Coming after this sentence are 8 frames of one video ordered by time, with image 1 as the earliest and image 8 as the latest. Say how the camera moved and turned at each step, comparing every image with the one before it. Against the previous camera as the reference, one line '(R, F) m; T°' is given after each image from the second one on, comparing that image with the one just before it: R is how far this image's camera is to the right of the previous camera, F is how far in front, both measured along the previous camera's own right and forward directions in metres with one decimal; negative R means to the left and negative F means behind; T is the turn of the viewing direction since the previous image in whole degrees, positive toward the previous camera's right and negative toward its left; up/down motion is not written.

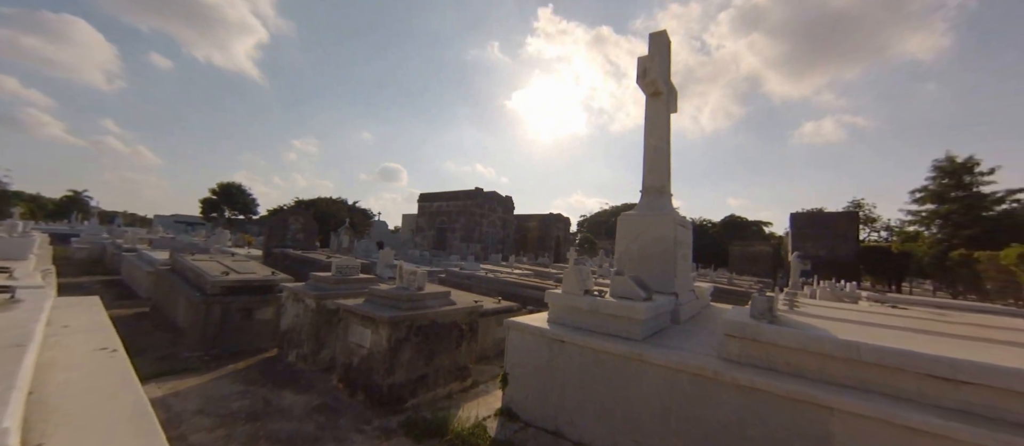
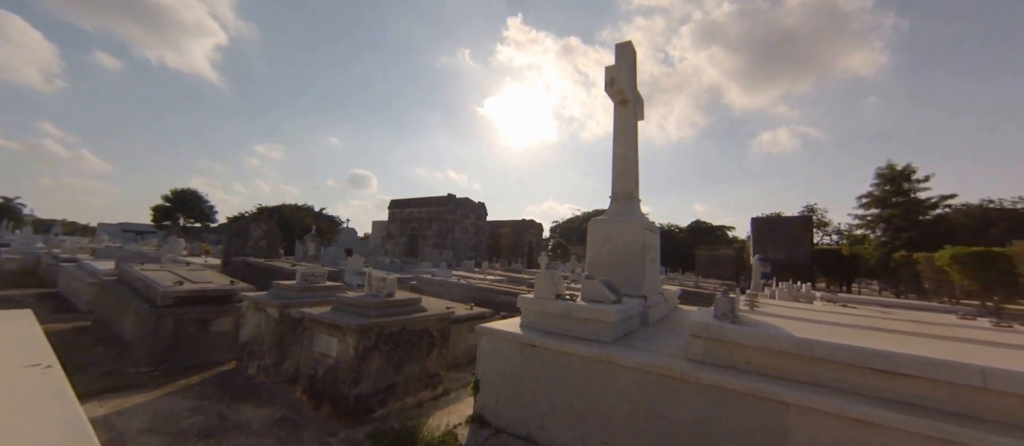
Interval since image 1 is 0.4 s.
(0.0, 0.0) m; +4°
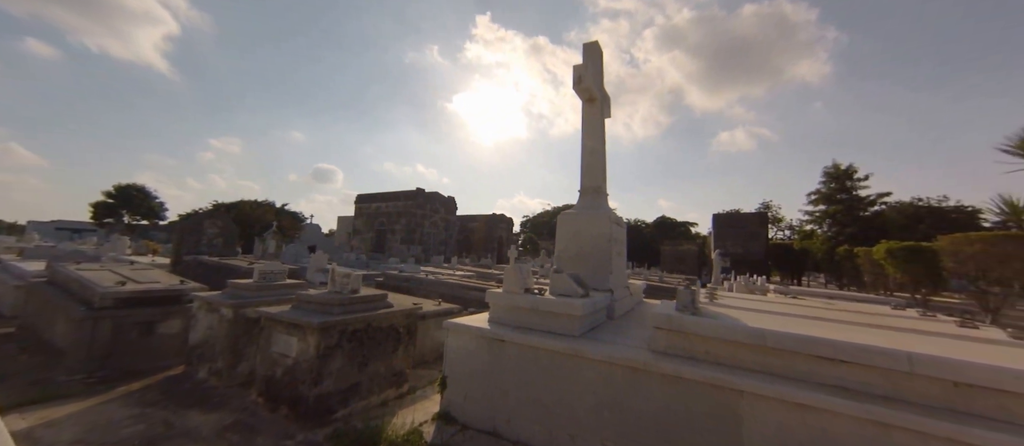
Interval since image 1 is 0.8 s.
(+0.1, 0.0) m; +4°
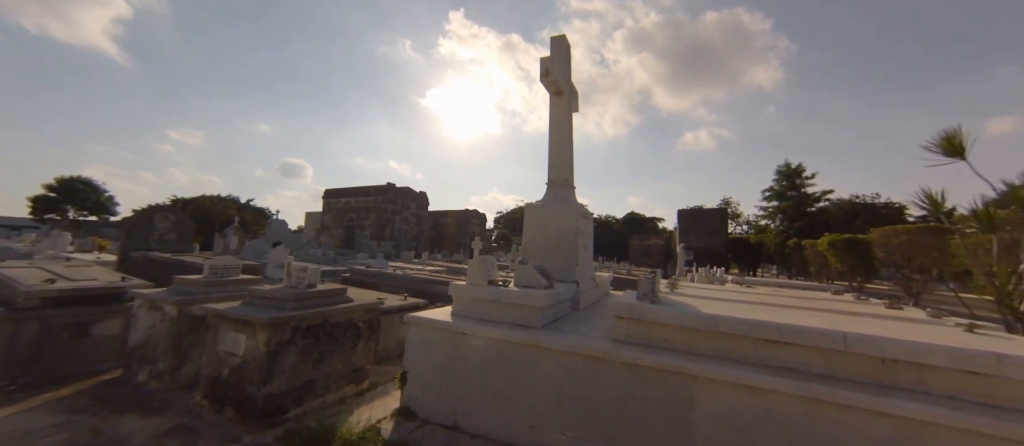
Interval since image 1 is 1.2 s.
(+0.1, 0.0) m; +4°
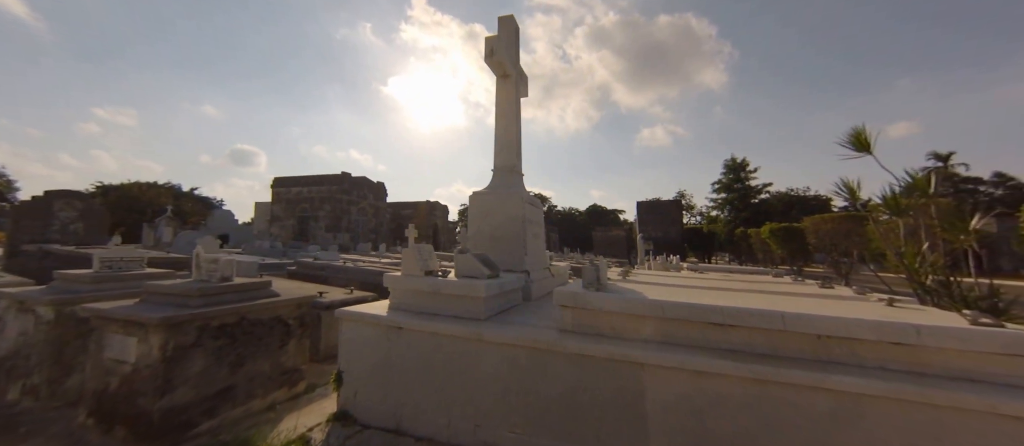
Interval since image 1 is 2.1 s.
(+0.2, +0.2) m; +5°
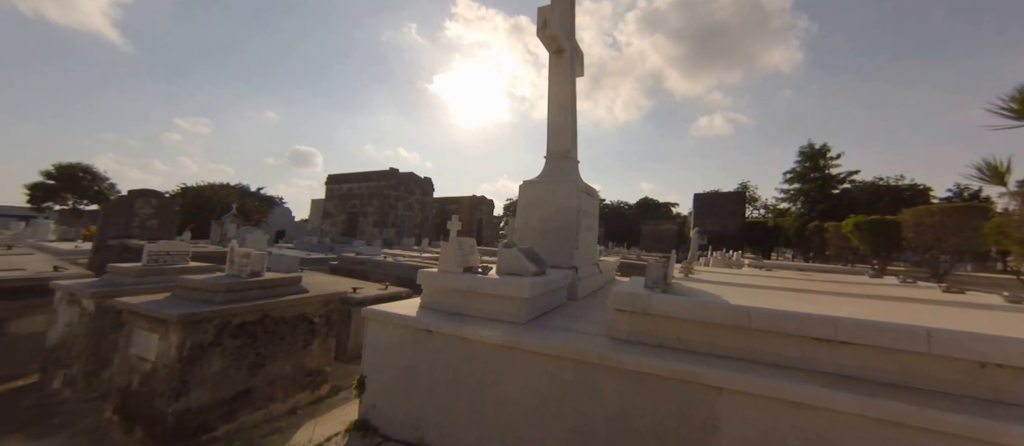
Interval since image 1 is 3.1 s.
(0.0, +0.5) m; -7°
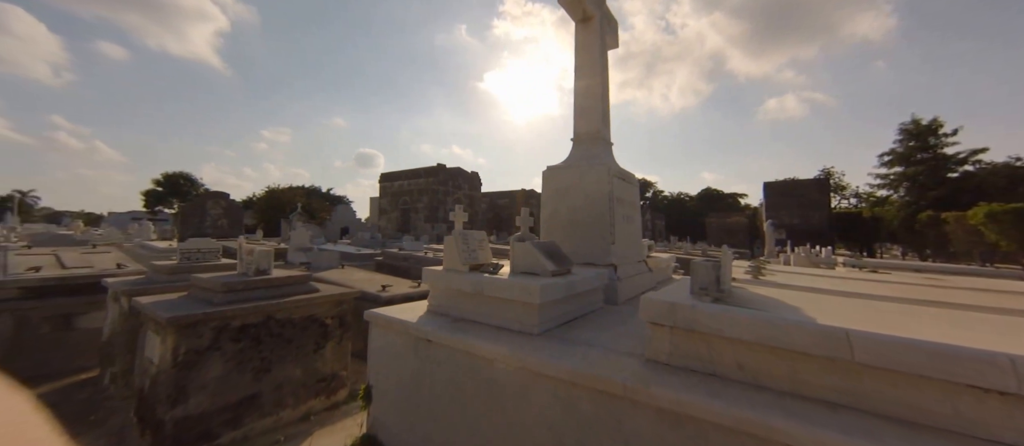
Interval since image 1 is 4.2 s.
(+0.3, +0.5) m; -9°
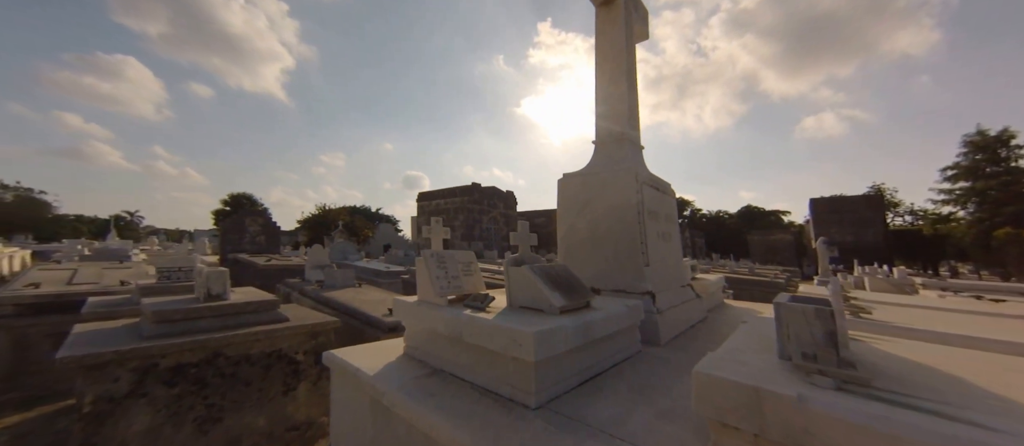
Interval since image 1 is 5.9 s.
(+0.3, +0.7) m; -7°
